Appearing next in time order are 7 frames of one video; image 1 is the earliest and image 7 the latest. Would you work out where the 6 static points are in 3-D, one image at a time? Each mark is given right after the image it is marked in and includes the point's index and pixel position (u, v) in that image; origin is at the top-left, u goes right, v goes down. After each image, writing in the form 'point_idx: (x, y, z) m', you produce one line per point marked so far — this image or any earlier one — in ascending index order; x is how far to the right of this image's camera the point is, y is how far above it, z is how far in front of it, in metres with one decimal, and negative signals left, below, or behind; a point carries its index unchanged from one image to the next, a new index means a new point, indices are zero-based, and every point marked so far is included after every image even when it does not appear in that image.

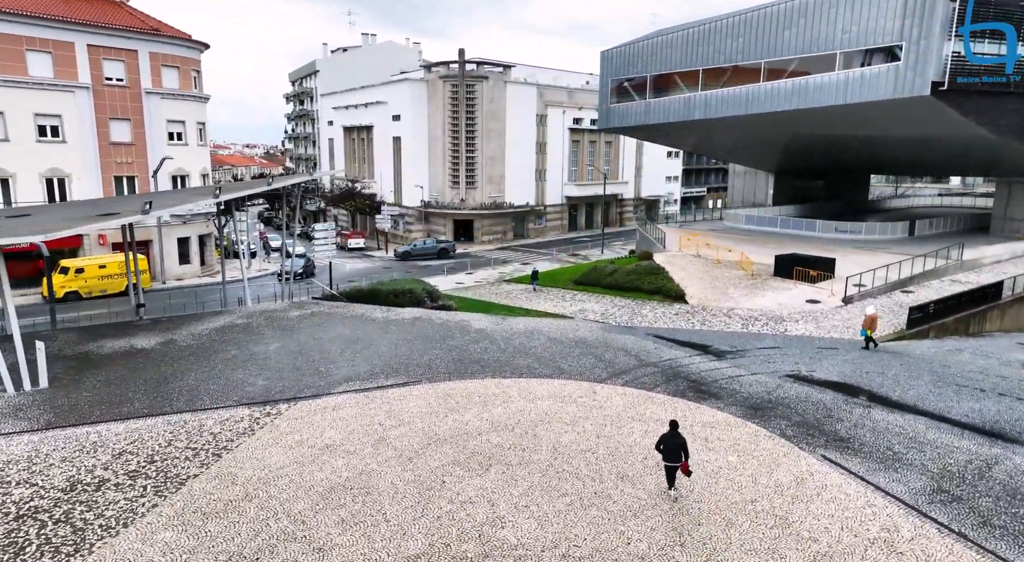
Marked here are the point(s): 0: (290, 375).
0: (-6.7, -2.8, +19.2) m
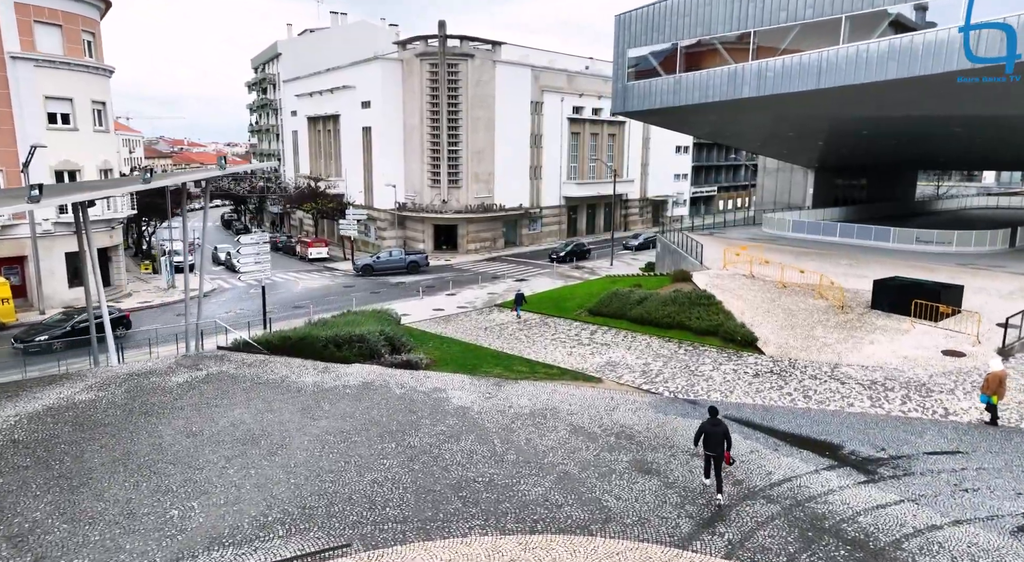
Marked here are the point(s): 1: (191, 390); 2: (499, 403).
0: (-6.6, -4.1, +10.3) m
1: (-8.2, -2.8, +16.3) m
2: (-0.3, -3.0, +15.8) m
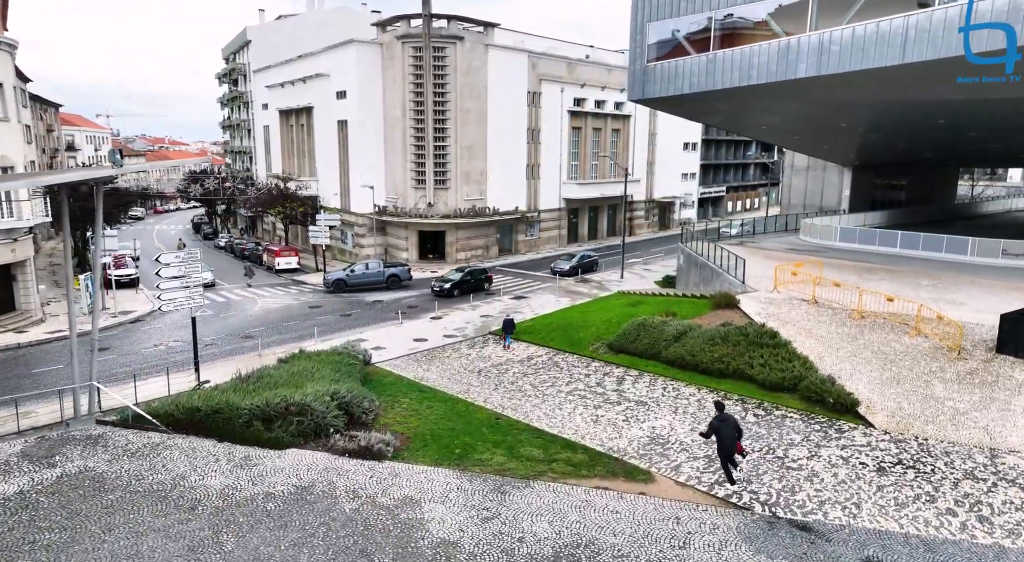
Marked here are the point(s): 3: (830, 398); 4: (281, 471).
0: (-6.3, -5.0, +4.5) m
1: (-8.0, -3.7, +10.4) m
2: (-0.1, -3.9, +10.1) m
3: (+7.3, -2.7, +14.7) m
4: (-4.3, -3.5, +12.0) m
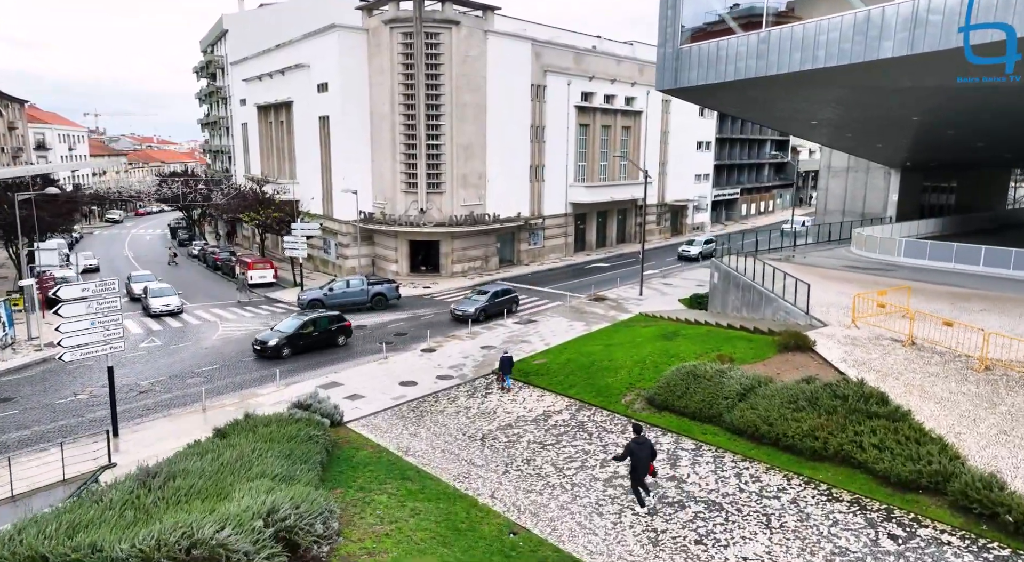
0: (-5.9, -6.0, -0.4) m
1: (-7.6, -4.7, +5.5) m
2: (+0.3, -4.9, +5.2) m
3: (+7.7, -3.6, +10.0) m
4: (-4.0, -4.5, +7.1) m
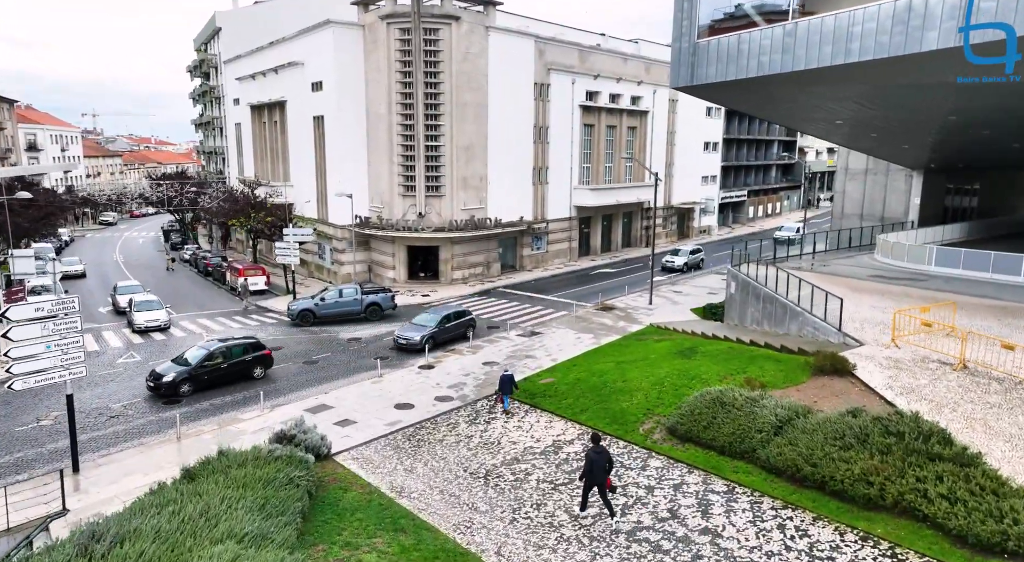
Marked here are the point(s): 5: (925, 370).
0: (-5.7, -6.4, -2.1) m
1: (-7.4, -5.1, +3.8) m
2: (+0.4, -5.3, +3.5) m
3: (+7.8, -4.0, +8.2) m
4: (-3.8, -4.9, +5.4) m
5: (+9.6, -2.1, +15.0) m
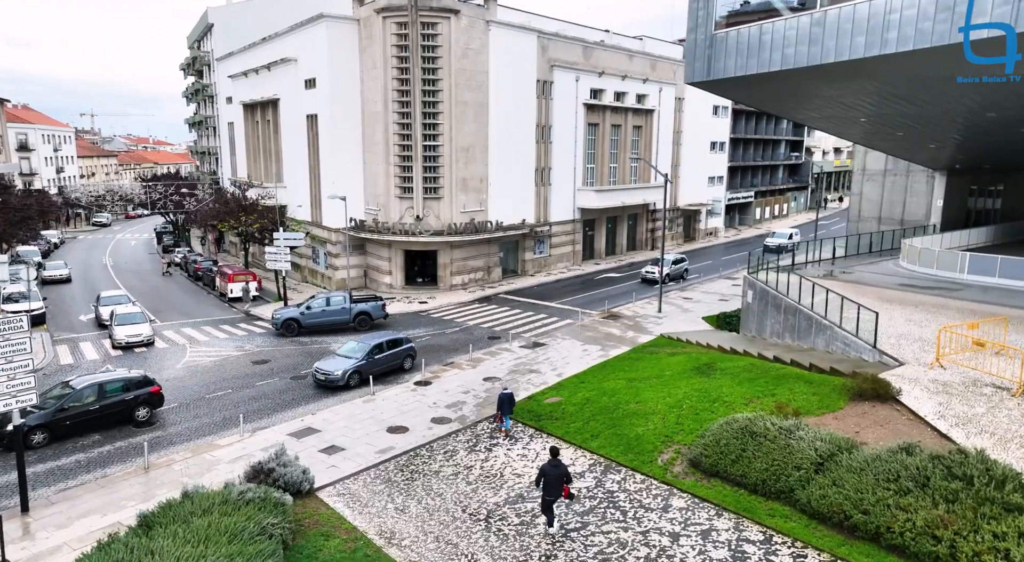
0: (-5.6, -6.7, -3.8) m
1: (-7.3, -5.4, +2.2) m
2: (+0.5, -5.6, +1.9) m
3: (+7.9, -4.3, +6.6) m
4: (-3.7, -5.2, +3.7) m
5: (+9.7, -2.4, +13.4) m
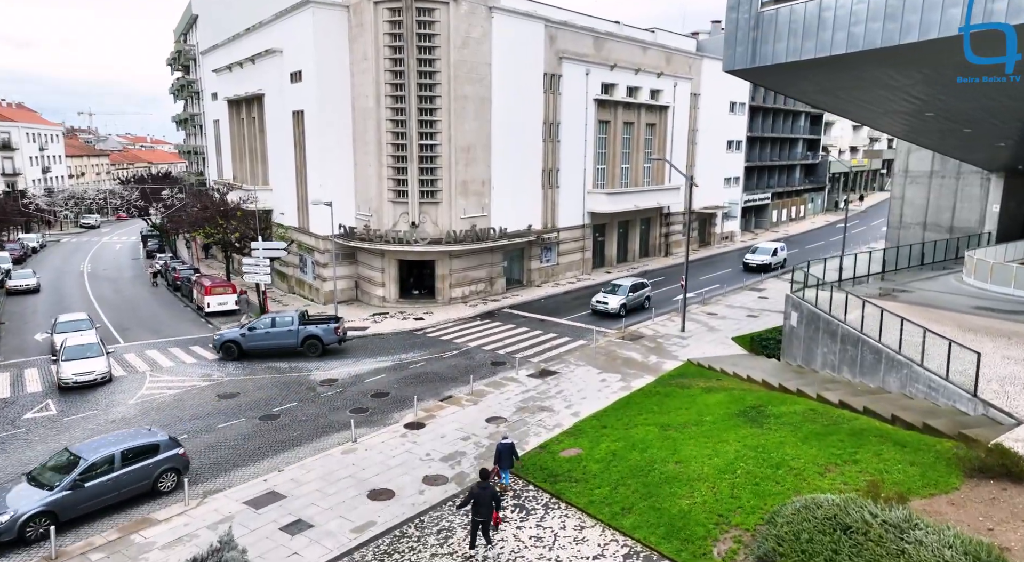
0: (-5.4, -7.4, -7.1) m
1: (-7.2, -6.1, -1.2) m
2: (+0.7, -6.3, -1.5) m
3: (+8.1, -5.0, +3.2) m
4: (-3.5, -5.9, +0.4) m
5: (+9.9, -3.1, +10.0) m
